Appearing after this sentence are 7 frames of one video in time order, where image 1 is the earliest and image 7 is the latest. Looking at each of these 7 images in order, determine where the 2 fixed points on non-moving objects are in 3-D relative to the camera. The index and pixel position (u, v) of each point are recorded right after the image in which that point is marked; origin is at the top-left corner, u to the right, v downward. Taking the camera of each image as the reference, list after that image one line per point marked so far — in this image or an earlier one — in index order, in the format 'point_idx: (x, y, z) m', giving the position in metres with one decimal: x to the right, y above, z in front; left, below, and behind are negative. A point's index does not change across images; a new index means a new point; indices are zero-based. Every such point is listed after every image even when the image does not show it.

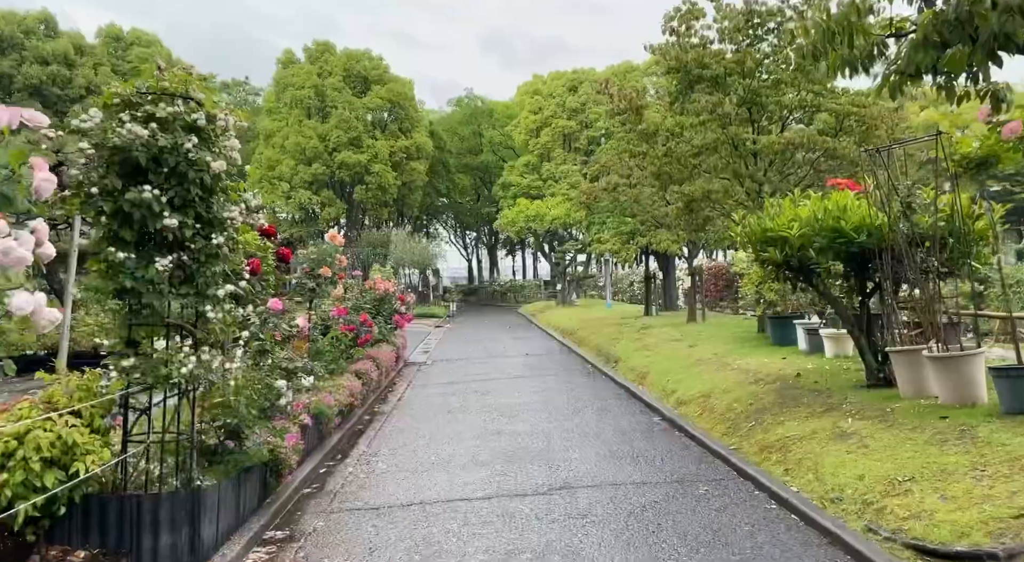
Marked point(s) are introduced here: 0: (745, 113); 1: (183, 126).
0: (+3.4, +2.4, +10.9) m
1: (-1.9, +0.9, +4.3) m
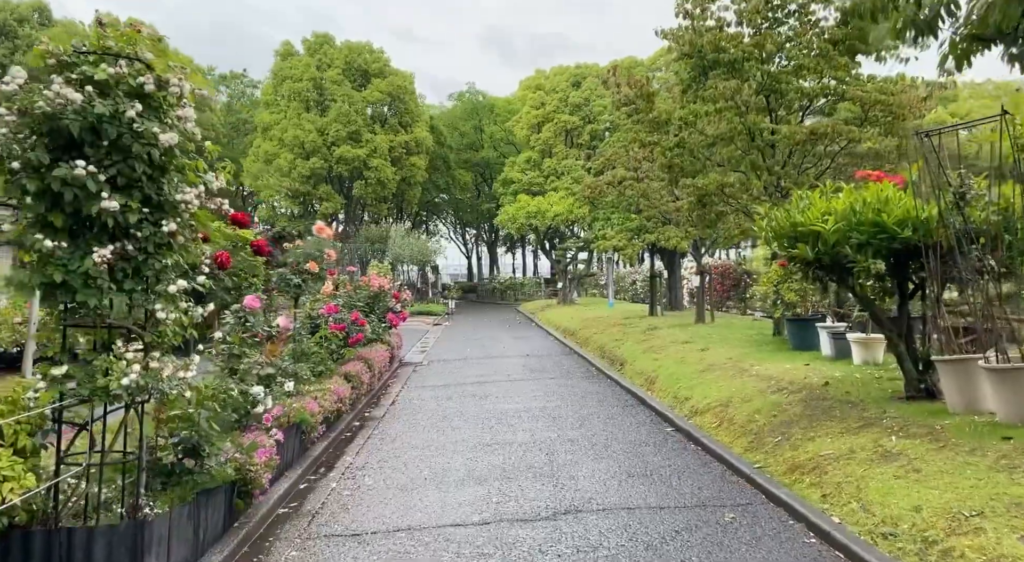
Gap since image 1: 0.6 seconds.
0: (+3.4, +2.5, +10.3) m
1: (-1.9, +0.9, +3.6) m
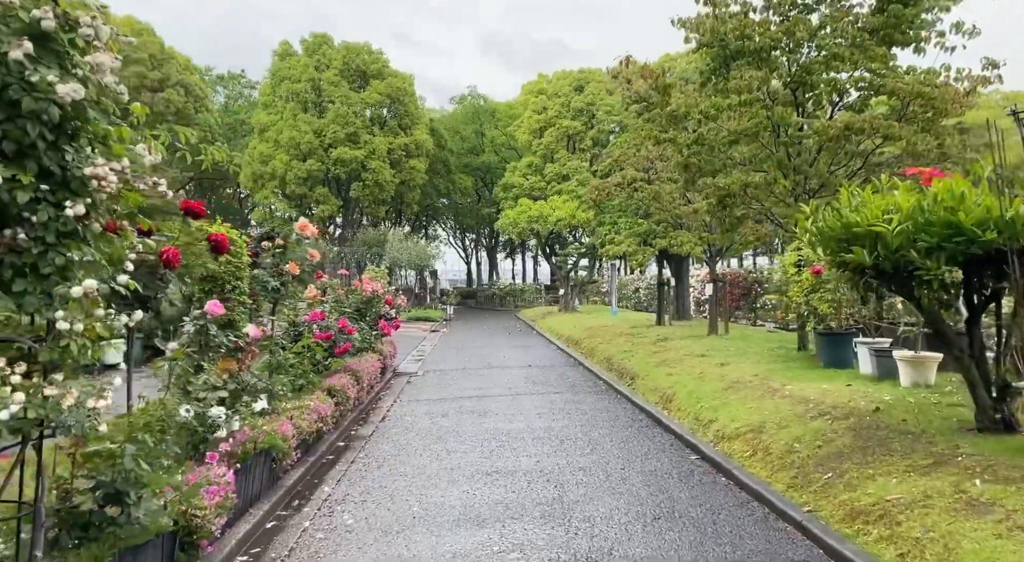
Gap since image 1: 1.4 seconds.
0: (+3.5, +2.3, +9.4) m
1: (-1.8, +0.9, +2.8) m
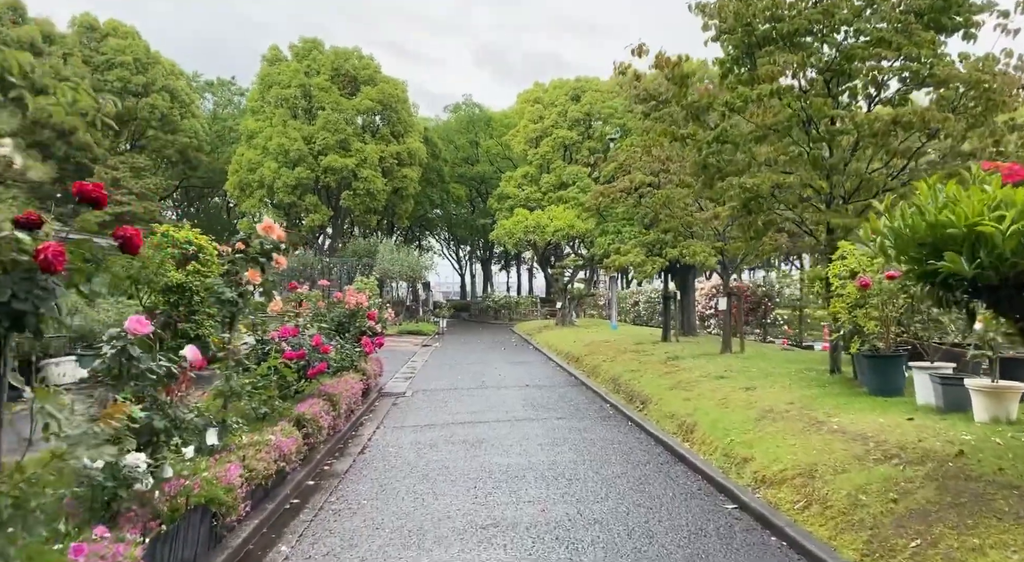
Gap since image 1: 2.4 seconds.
0: (+3.5, +2.2, +8.3) m
1: (-1.8, +0.9, +1.6) m
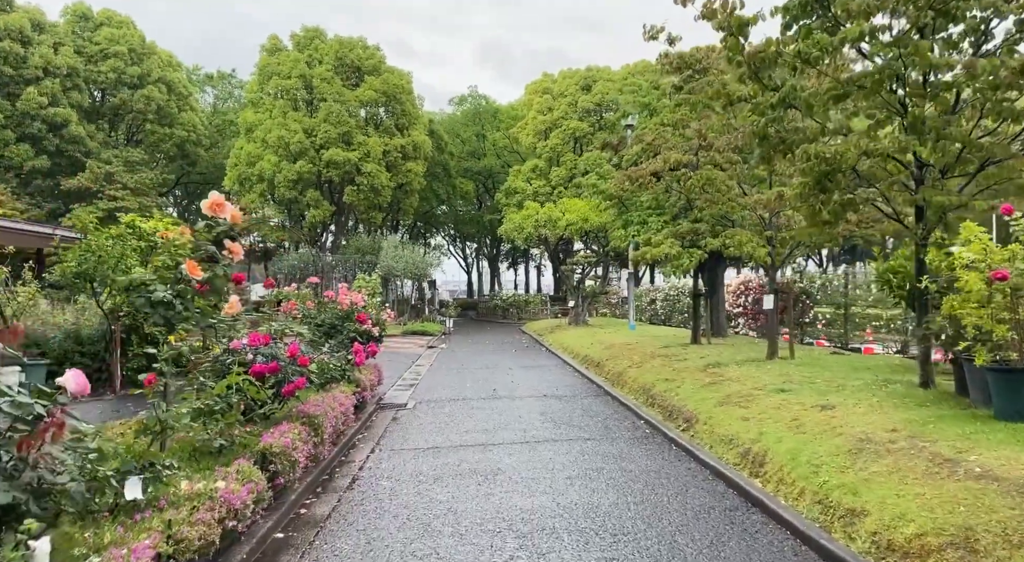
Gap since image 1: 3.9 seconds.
0: (+3.7, +2.2, +6.7) m
1: (-1.6, +0.9, +0.1) m
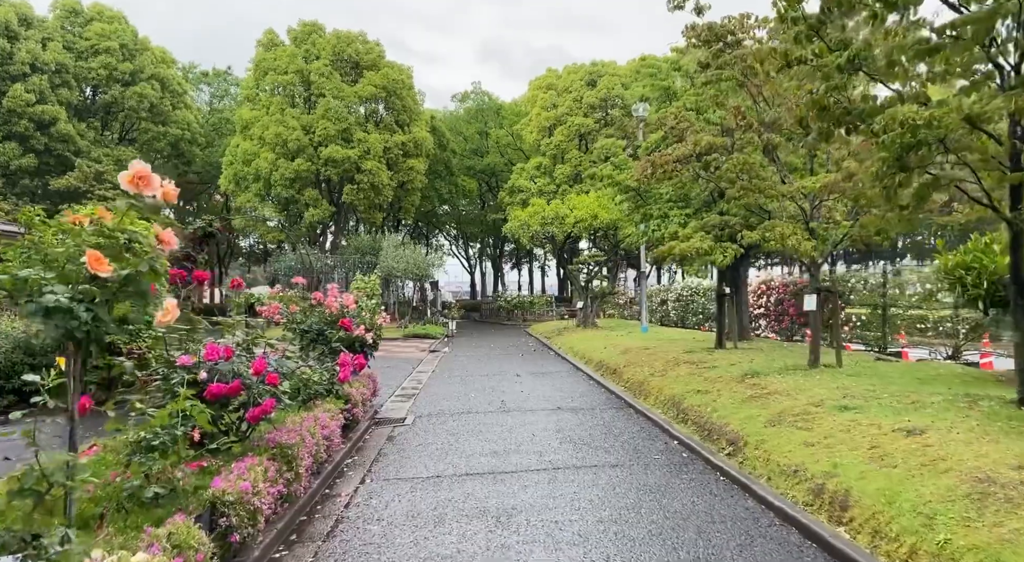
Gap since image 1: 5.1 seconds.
0: (+3.8, +2.3, +5.5) m
1: (-1.5, +0.9, -1.2) m
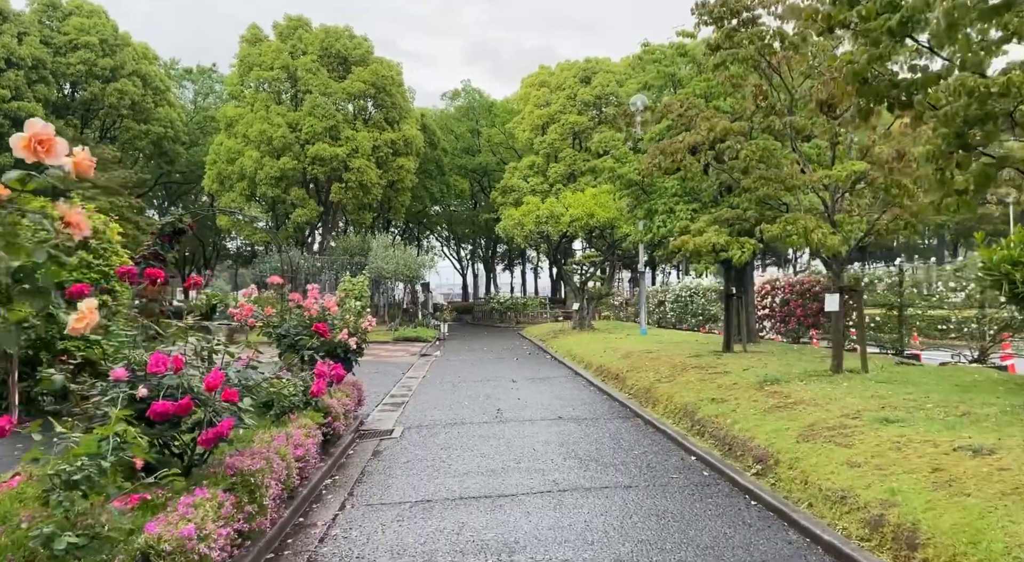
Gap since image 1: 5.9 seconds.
0: (+3.8, +2.3, +4.7) m
1: (-1.5, +1.0, -2.0) m
